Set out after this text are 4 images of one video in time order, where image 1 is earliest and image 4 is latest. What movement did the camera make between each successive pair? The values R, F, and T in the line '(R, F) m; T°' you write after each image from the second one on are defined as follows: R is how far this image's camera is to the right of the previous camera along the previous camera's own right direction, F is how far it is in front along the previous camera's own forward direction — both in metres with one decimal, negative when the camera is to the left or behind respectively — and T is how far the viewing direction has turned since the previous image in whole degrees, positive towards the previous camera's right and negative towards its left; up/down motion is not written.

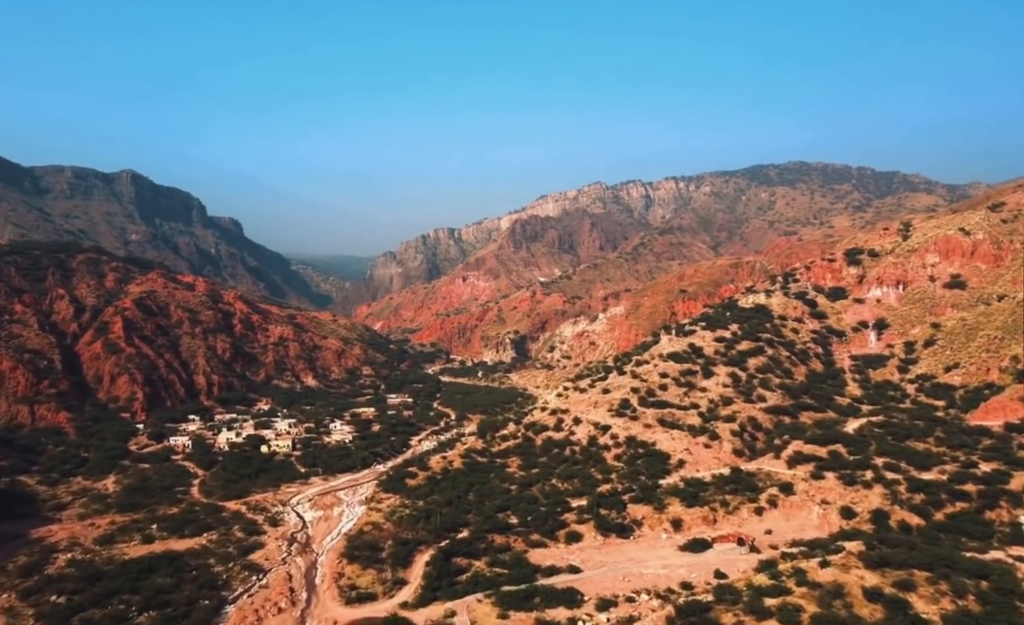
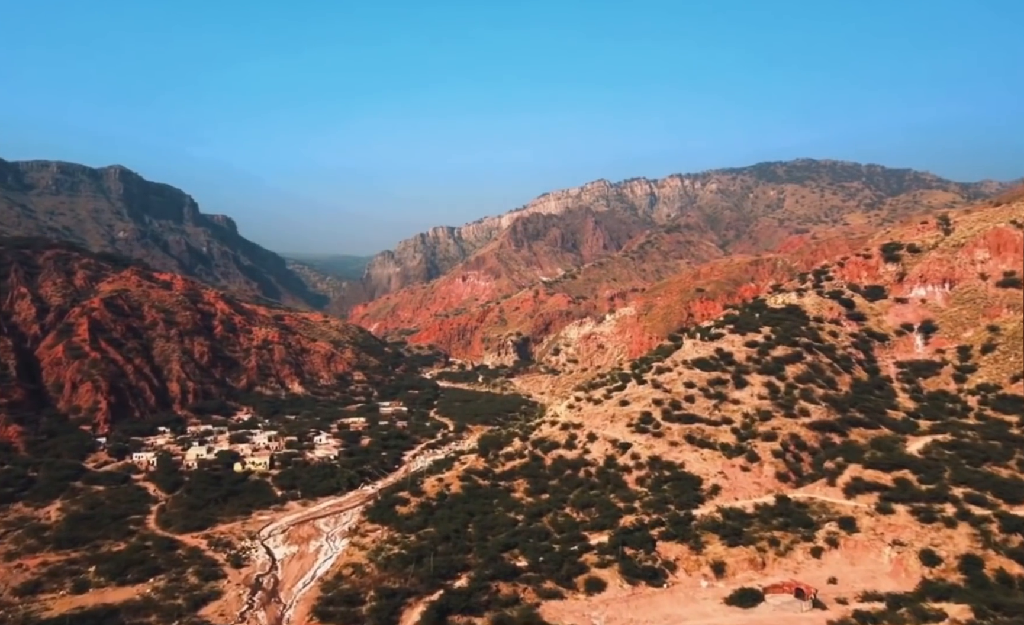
(-0.5, +8.8) m; 0°
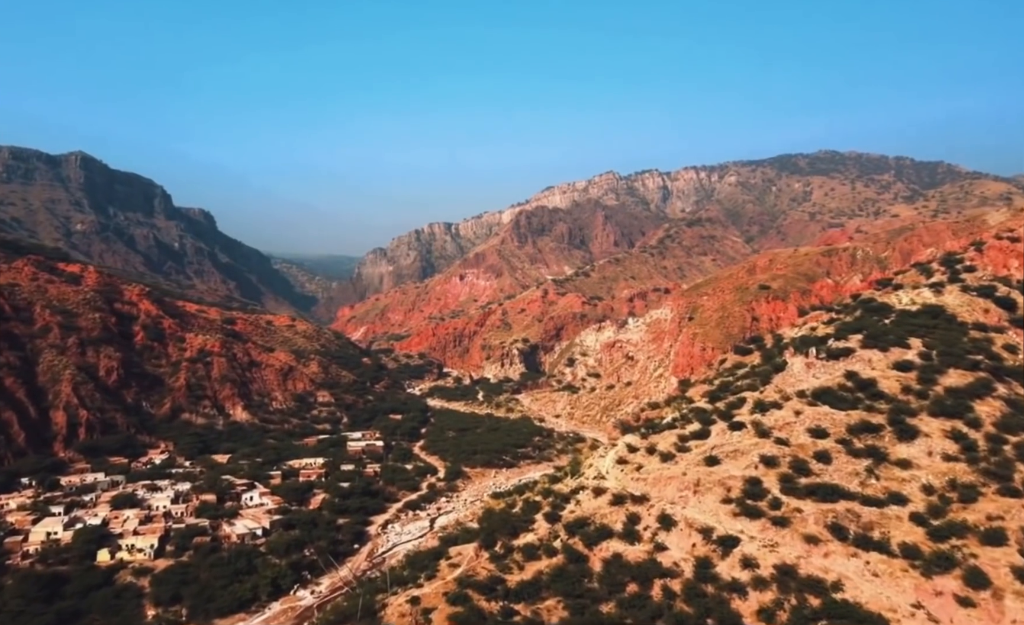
(-1.2, +24.6) m; 0°
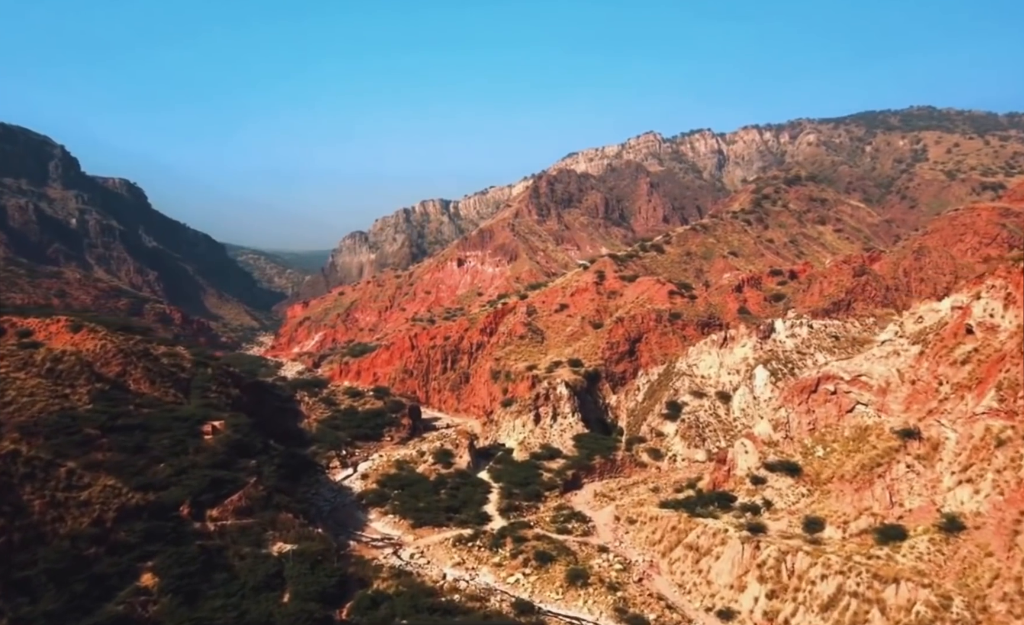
(-3.3, +66.3) m; 0°
